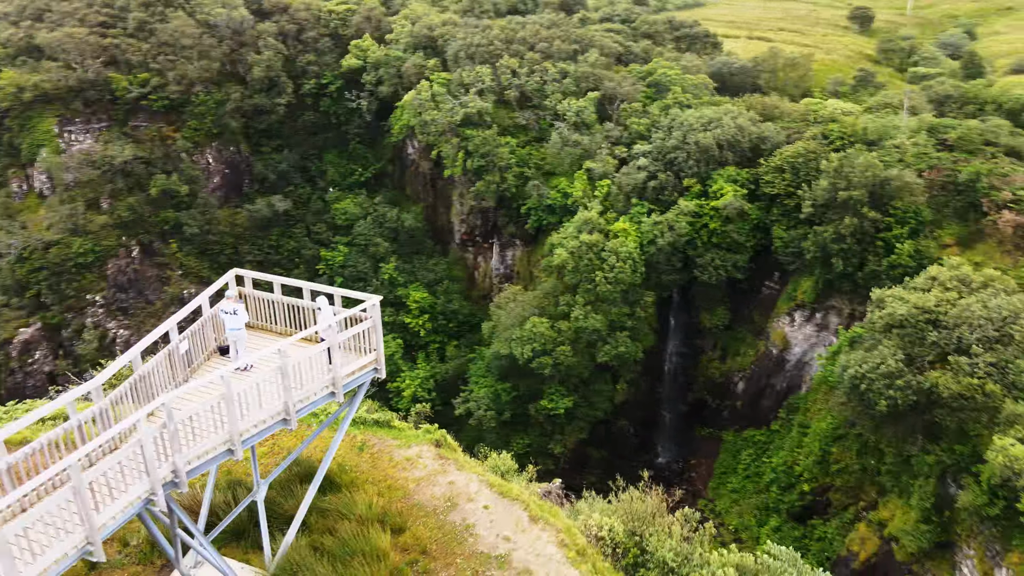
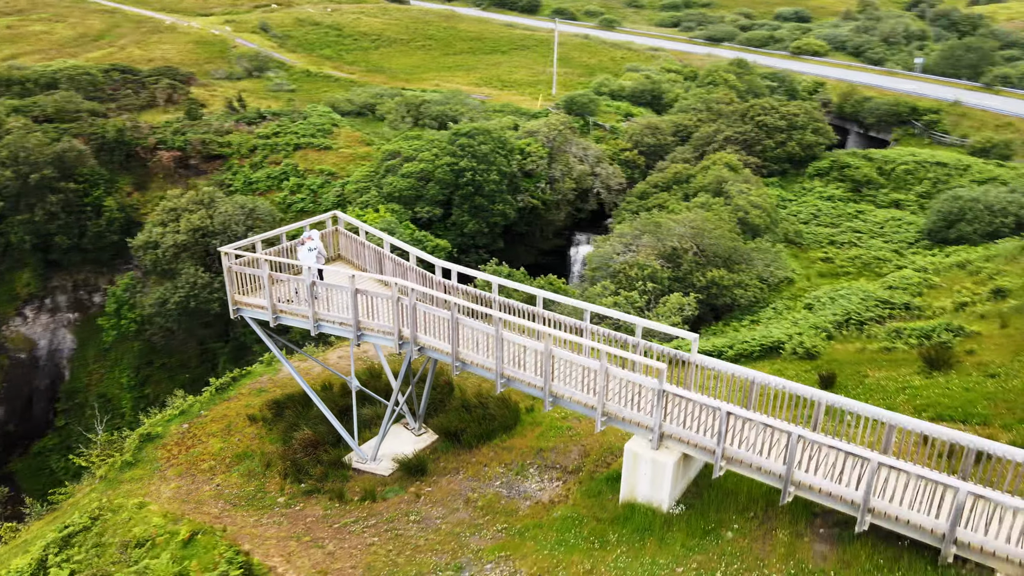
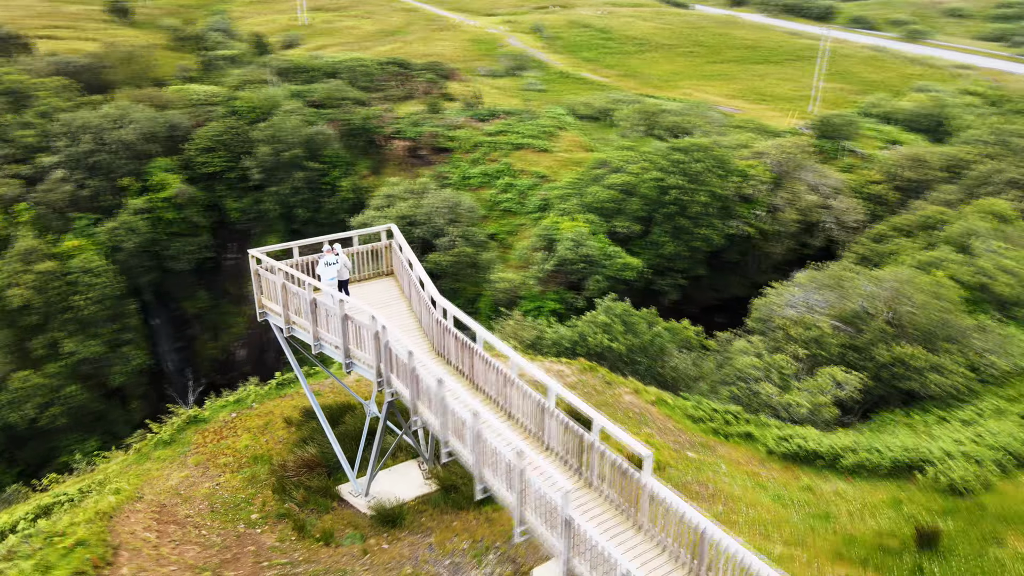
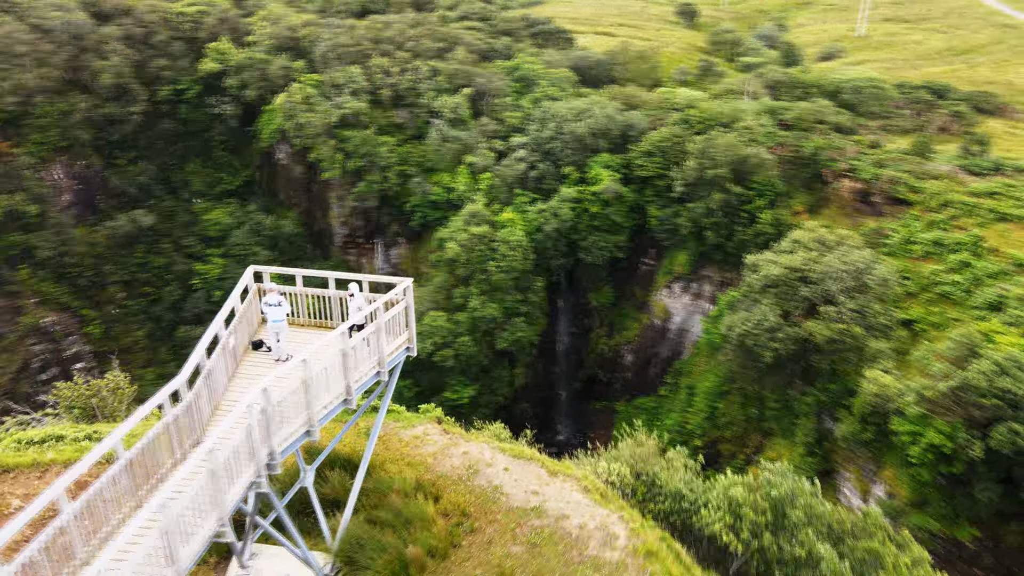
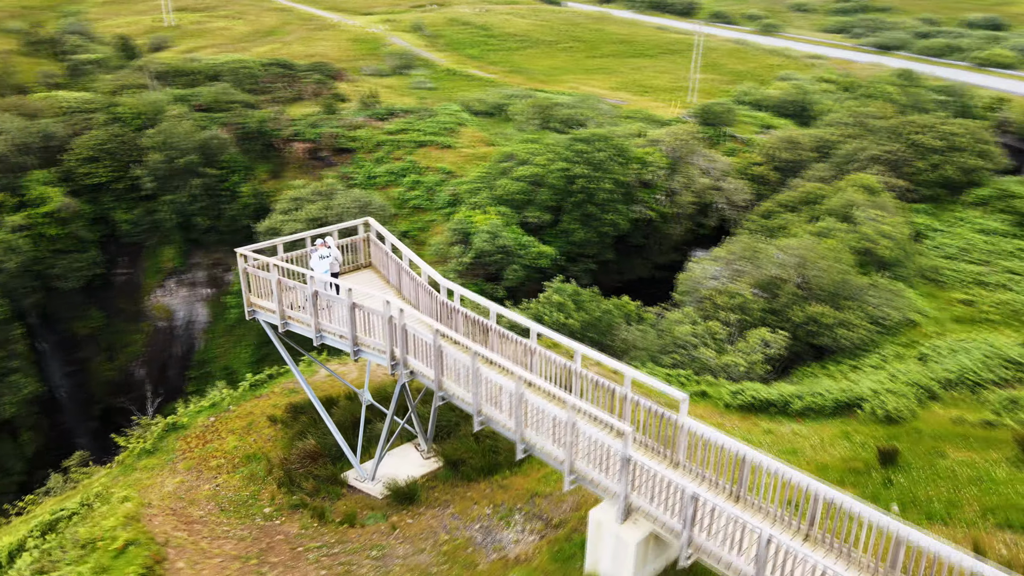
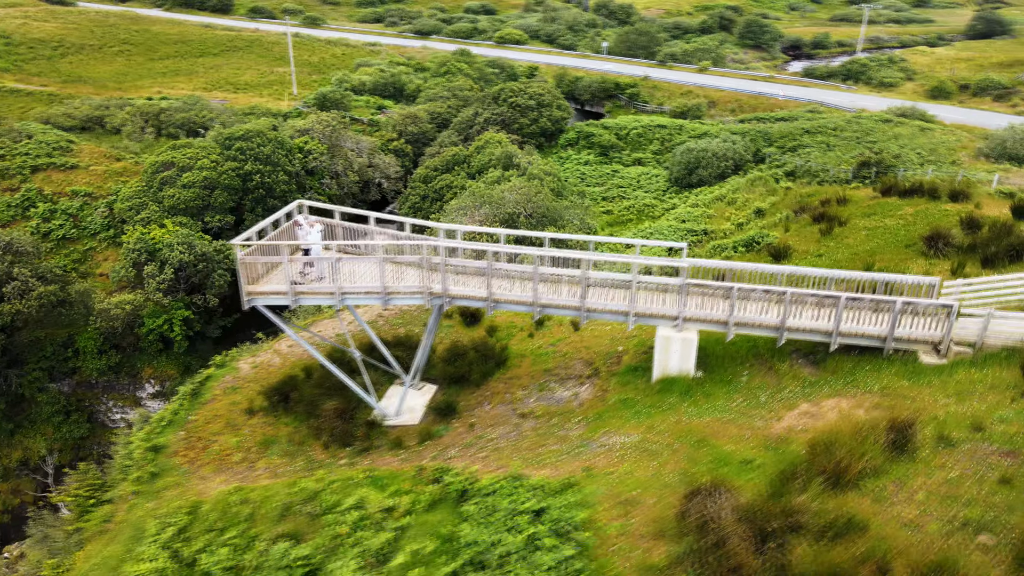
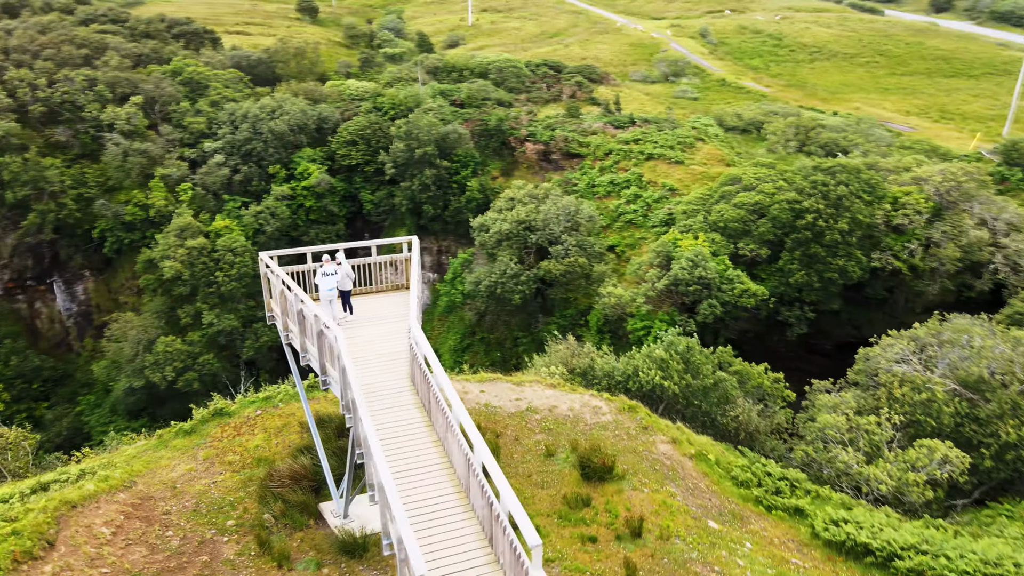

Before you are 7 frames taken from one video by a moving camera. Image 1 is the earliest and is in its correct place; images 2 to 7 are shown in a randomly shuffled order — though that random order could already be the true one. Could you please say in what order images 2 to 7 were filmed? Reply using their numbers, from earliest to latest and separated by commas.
4, 7, 3, 5, 2, 6
